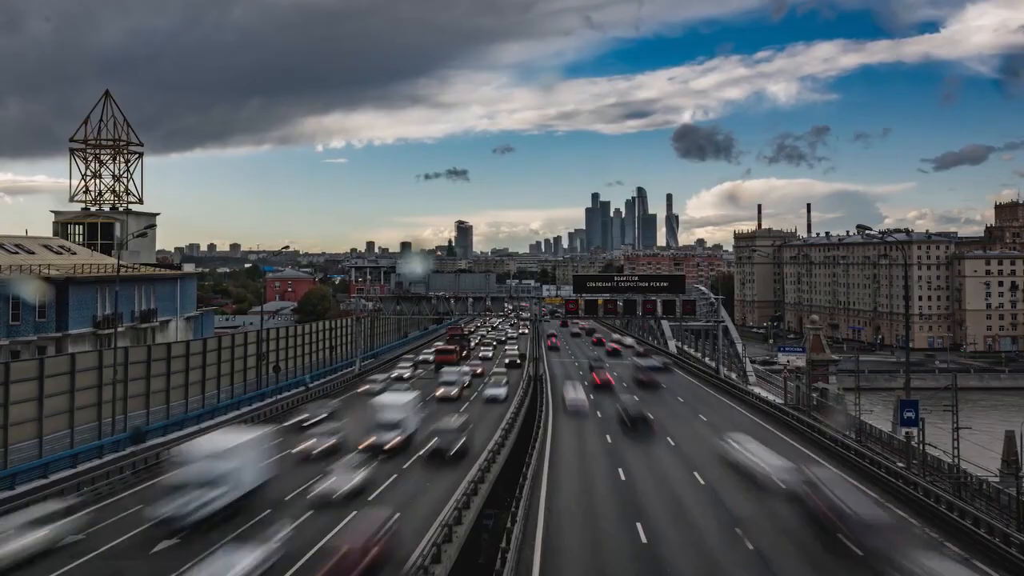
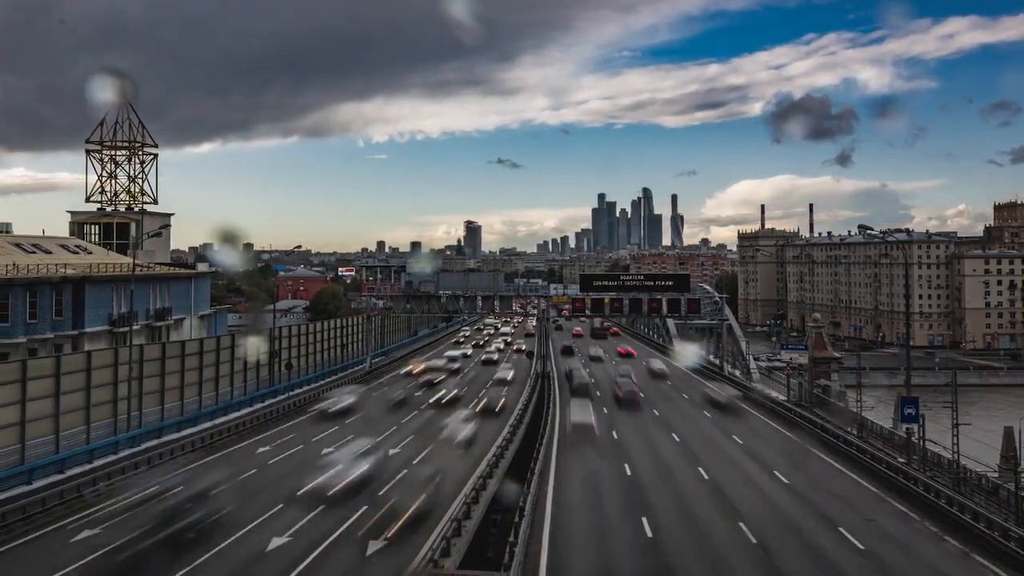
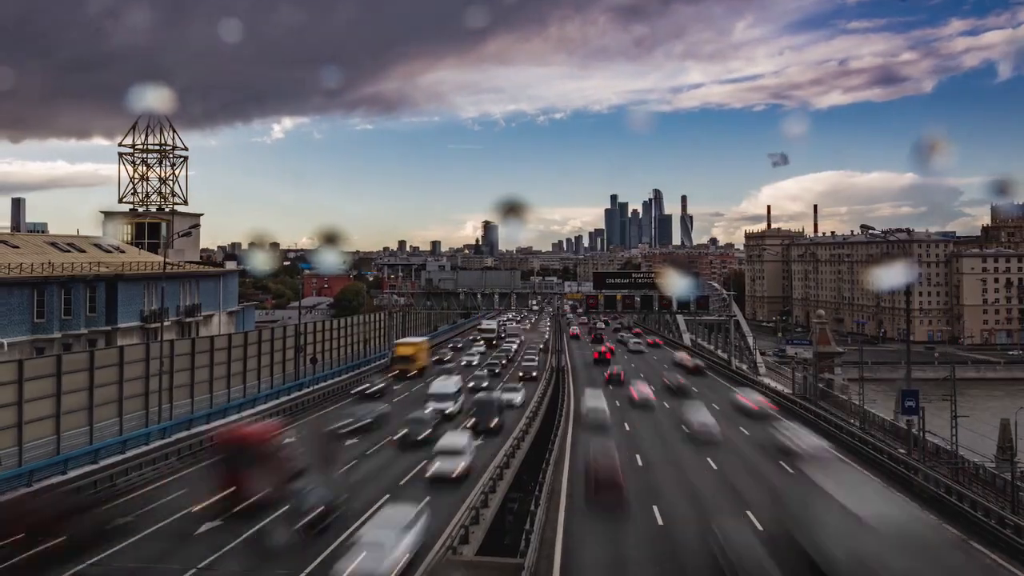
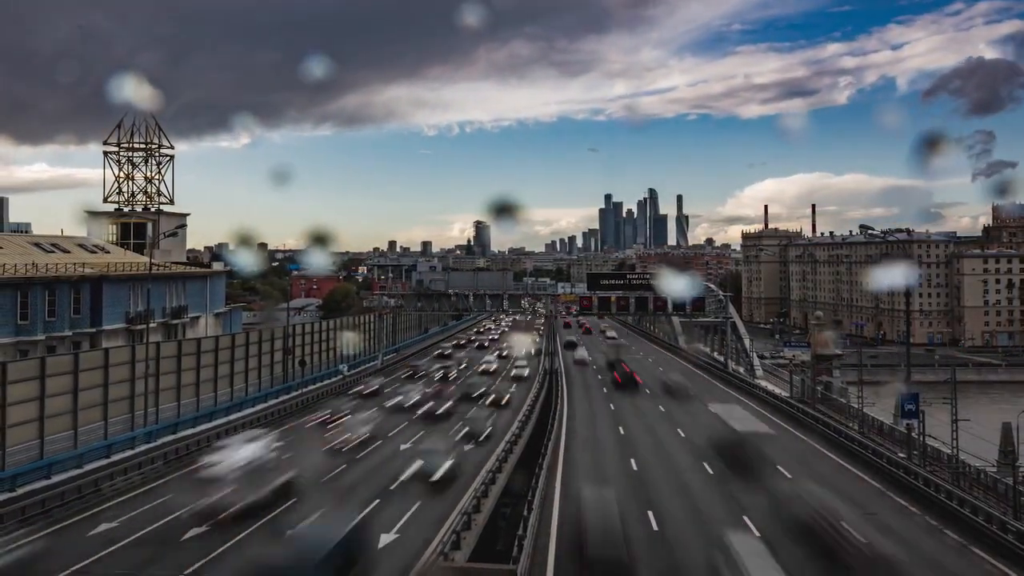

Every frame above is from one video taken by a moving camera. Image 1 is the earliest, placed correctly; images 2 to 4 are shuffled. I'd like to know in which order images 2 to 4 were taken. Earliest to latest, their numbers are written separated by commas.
2, 4, 3
